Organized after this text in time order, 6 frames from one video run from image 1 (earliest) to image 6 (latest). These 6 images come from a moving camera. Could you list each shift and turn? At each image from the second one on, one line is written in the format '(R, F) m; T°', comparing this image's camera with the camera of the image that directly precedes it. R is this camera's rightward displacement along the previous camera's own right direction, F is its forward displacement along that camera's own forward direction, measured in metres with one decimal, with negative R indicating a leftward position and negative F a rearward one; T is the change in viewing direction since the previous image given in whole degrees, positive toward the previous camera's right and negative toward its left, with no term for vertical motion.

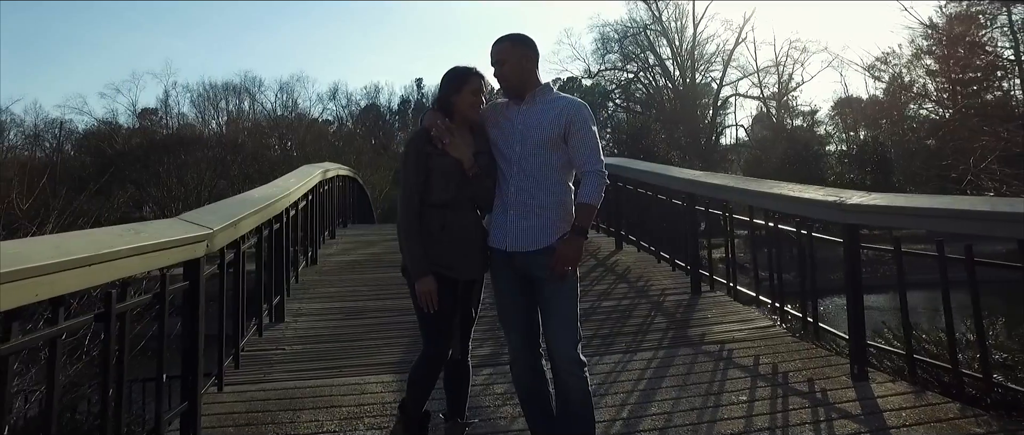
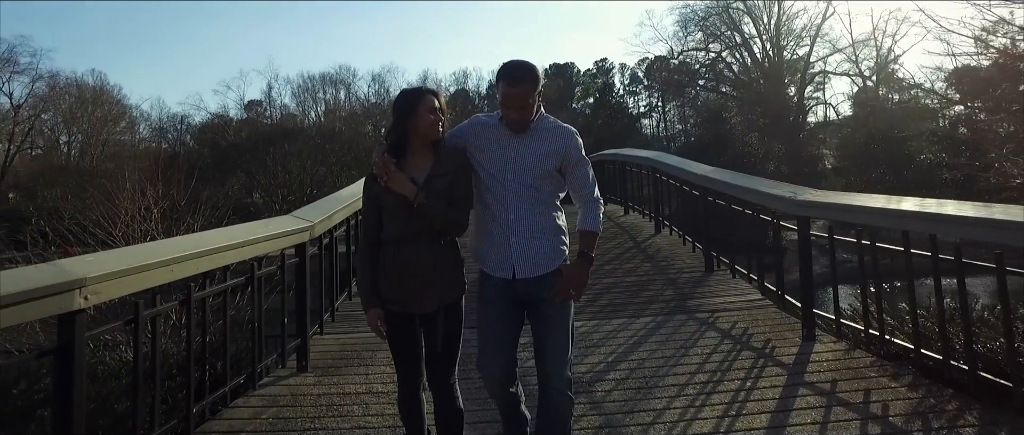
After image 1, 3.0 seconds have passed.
(+0.4, -1.0) m; -8°
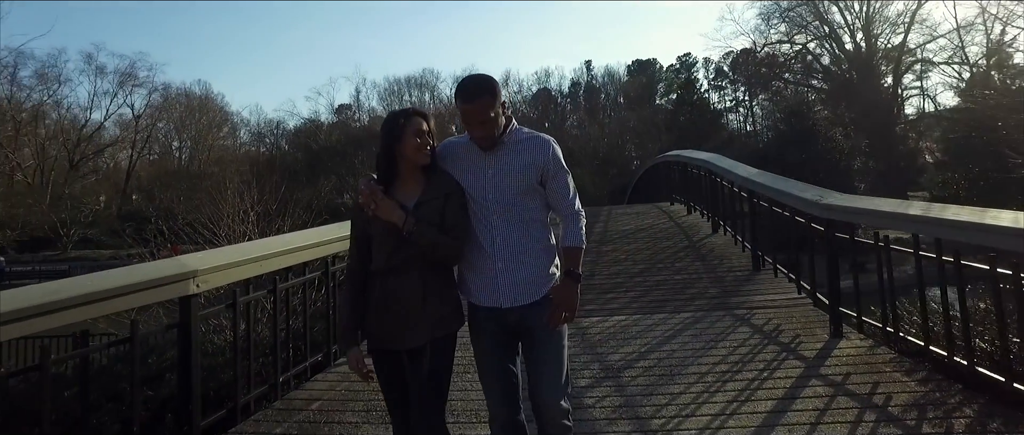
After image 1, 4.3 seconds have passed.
(+0.3, -0.4) m; -7°
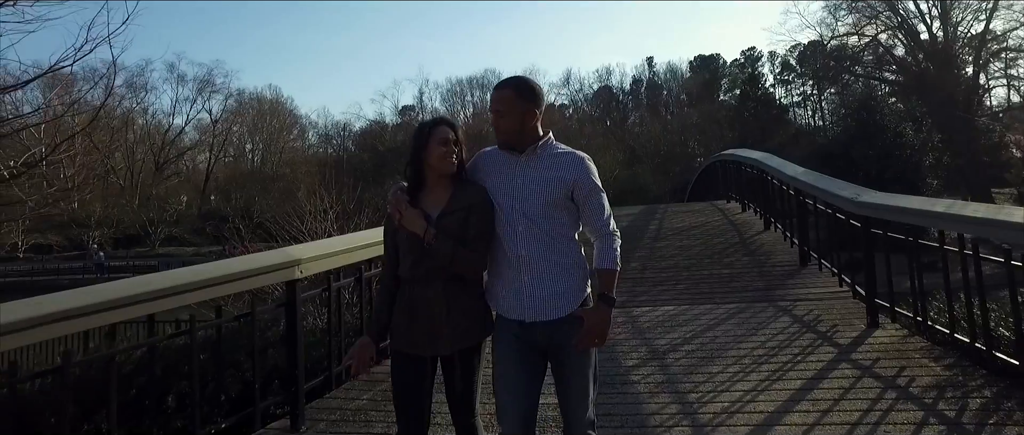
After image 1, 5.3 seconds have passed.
(0.0, -0.5) m; -5°
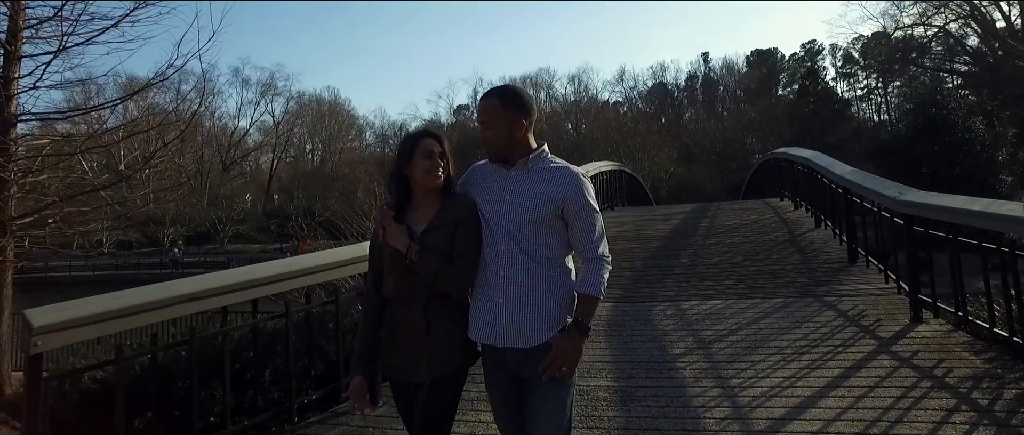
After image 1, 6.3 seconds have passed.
(0.0, -0.4) m; -5°
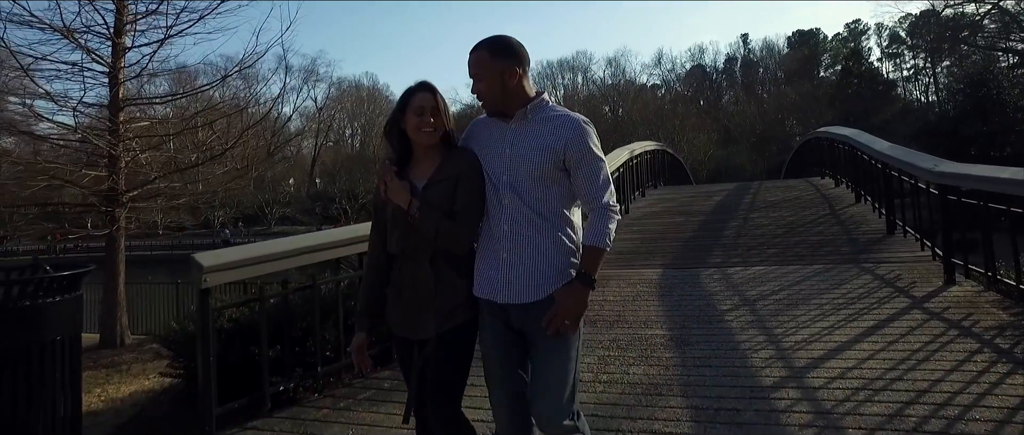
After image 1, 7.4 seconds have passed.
(-0.2, -0.5) m; -3°
